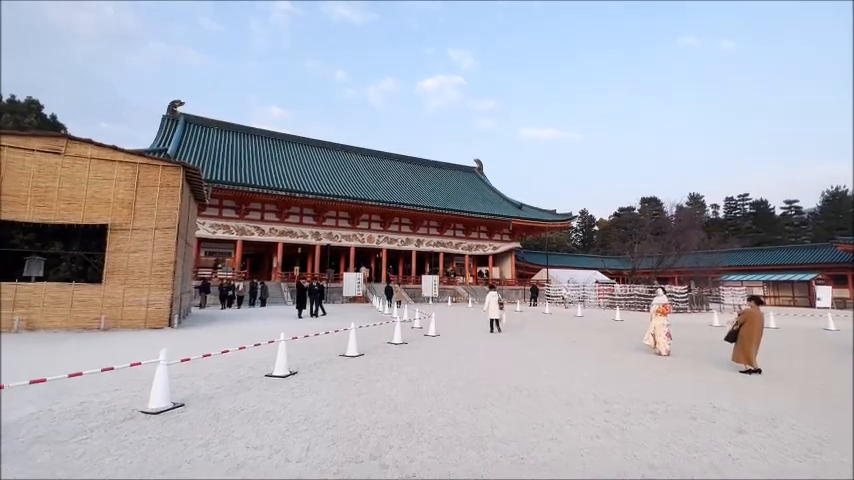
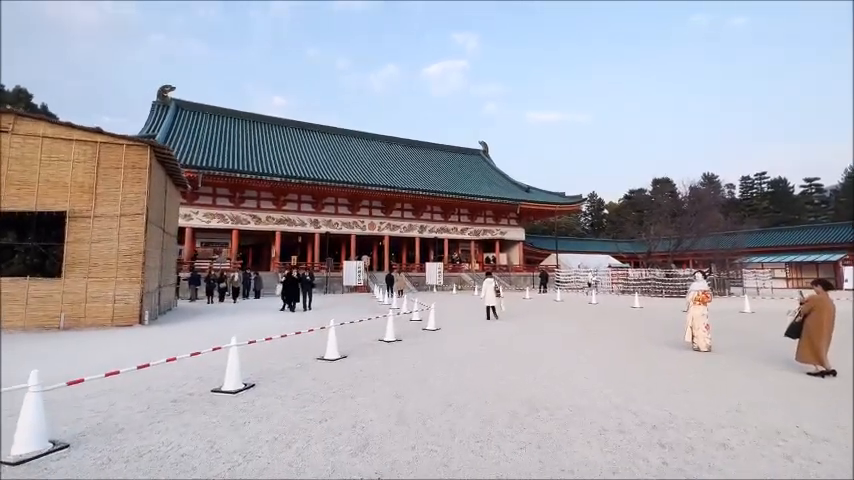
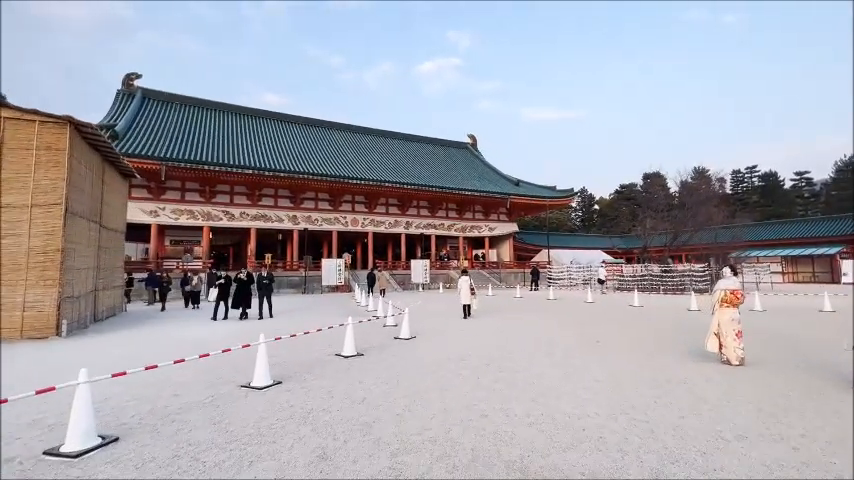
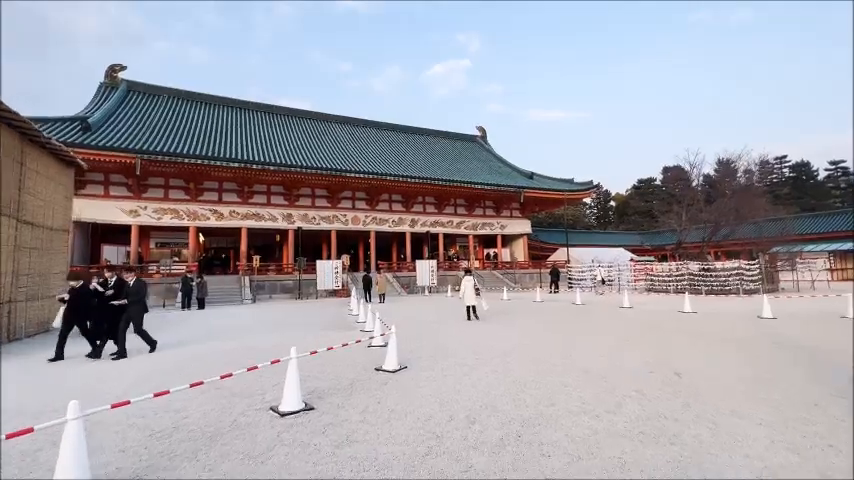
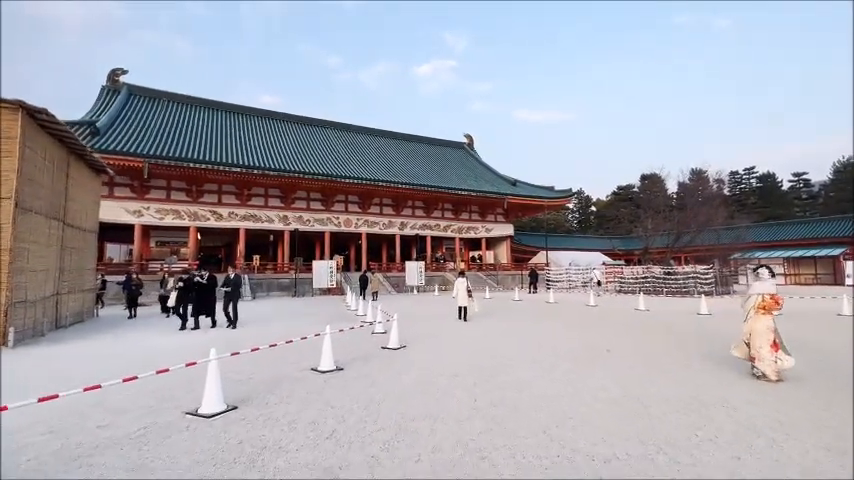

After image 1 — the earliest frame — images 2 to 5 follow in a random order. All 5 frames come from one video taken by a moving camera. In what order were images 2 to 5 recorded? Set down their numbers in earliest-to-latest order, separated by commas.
2, 3, 5, 4
